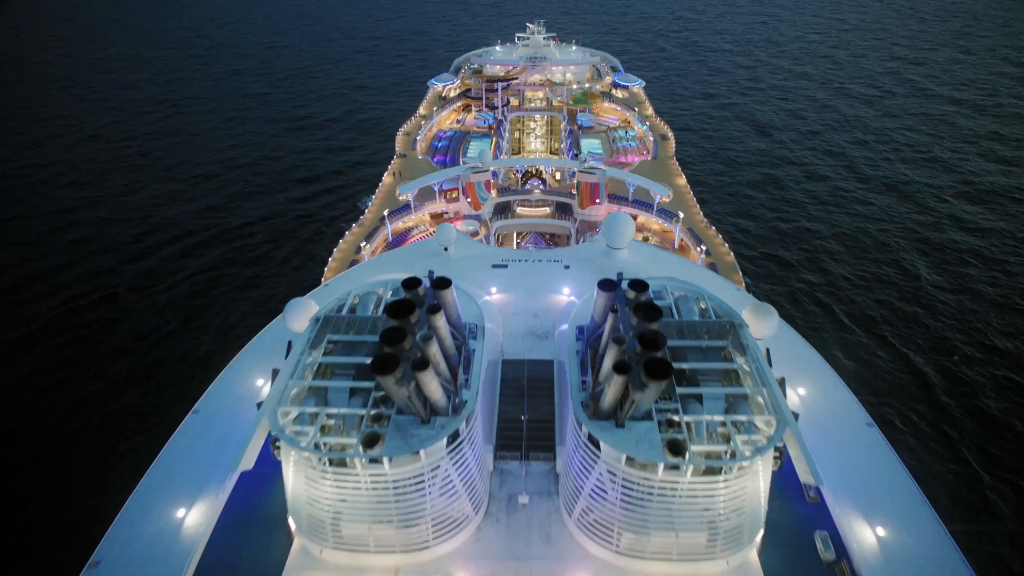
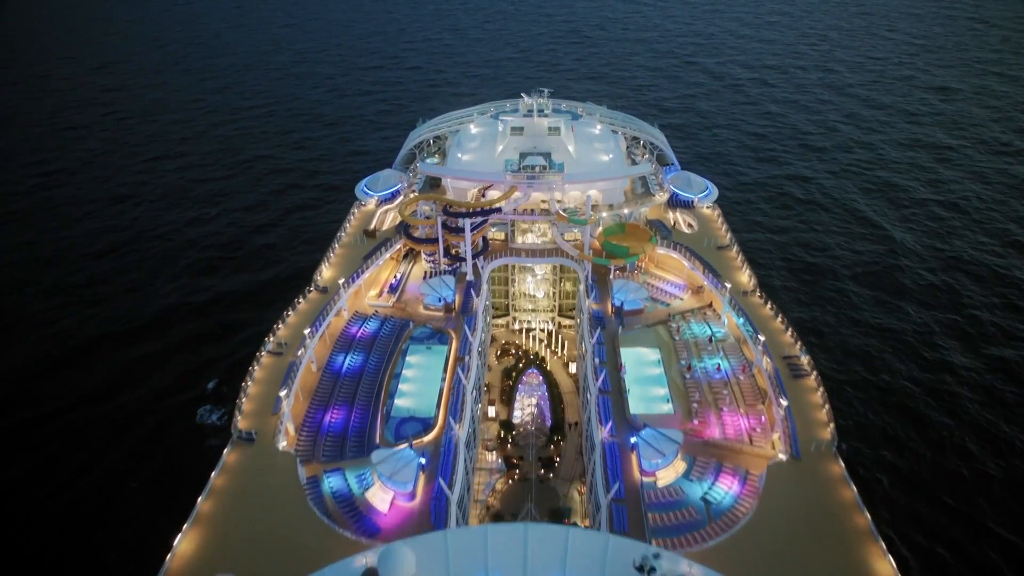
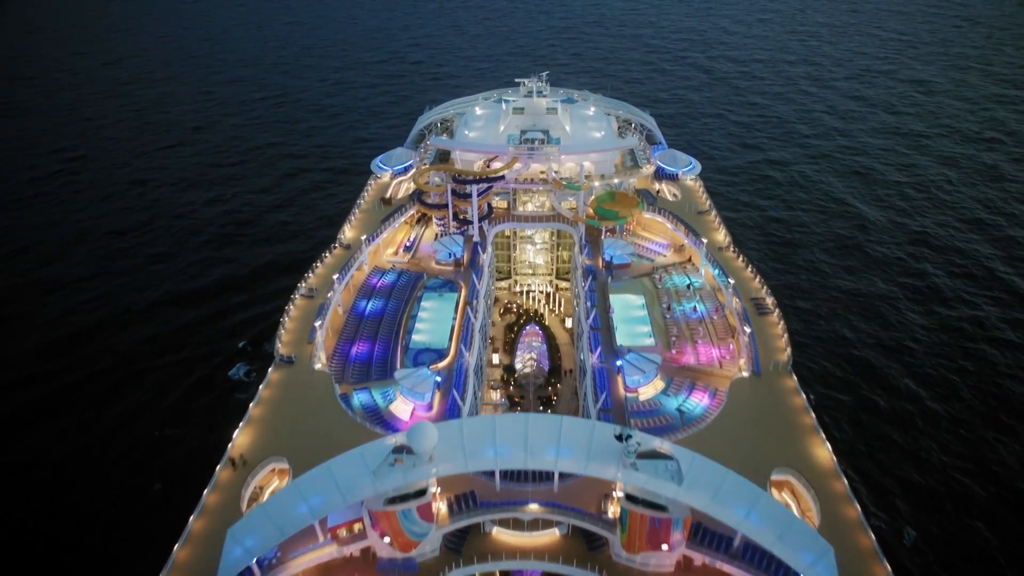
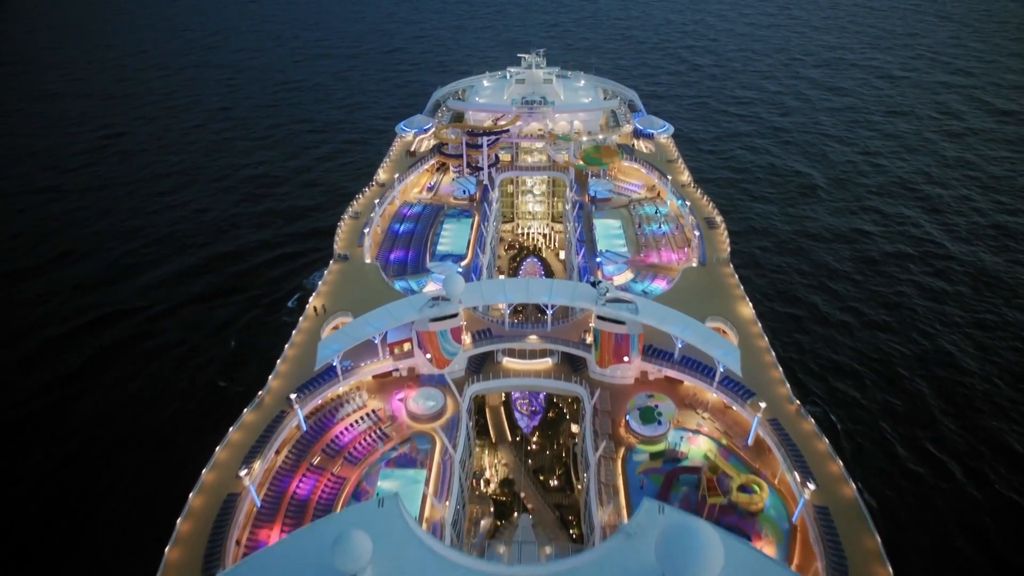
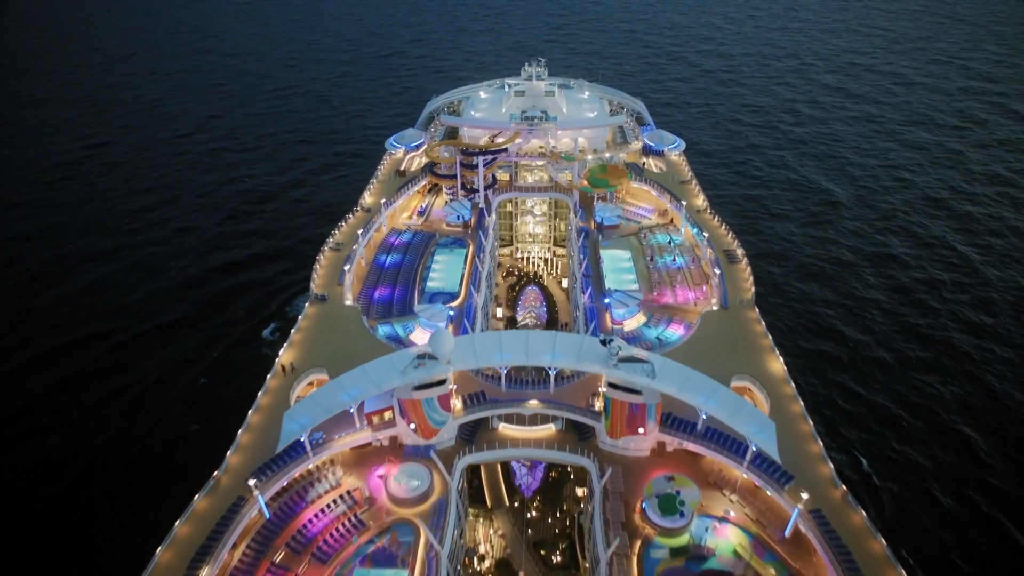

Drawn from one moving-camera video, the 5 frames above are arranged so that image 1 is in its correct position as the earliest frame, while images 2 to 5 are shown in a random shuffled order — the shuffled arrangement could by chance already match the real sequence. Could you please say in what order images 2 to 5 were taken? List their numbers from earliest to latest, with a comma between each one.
4, 5, 3, 2
